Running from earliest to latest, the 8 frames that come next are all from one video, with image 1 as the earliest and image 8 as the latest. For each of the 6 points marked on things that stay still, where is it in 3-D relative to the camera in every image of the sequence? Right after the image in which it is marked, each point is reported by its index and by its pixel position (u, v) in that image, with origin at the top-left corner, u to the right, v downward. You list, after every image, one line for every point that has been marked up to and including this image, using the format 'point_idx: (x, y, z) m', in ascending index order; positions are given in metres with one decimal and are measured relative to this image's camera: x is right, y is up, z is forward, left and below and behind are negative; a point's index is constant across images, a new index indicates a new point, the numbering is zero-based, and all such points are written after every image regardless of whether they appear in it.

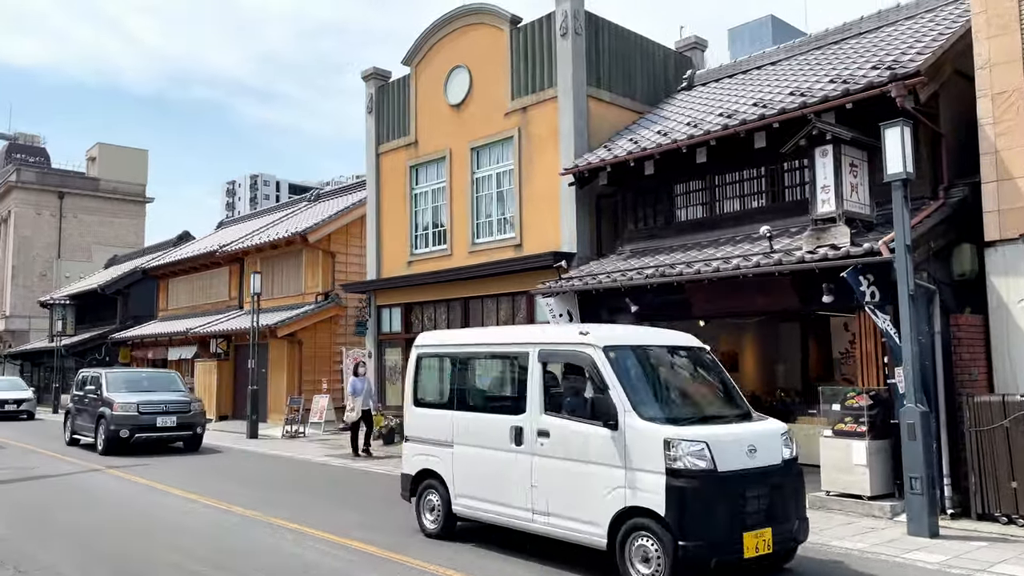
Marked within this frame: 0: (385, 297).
0: (-2.9, -0.2, +17.7) m
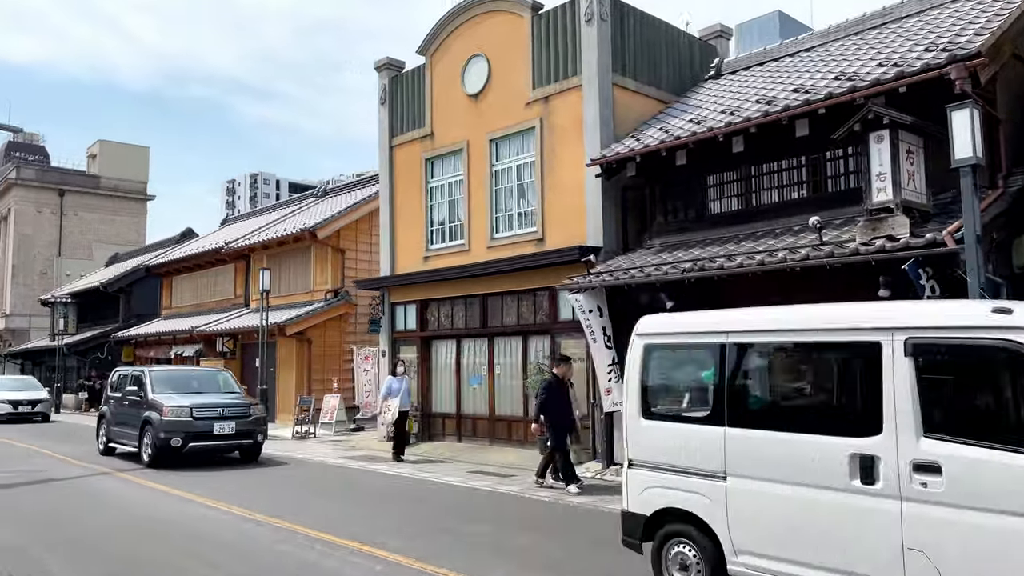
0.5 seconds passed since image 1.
0: (-2.5, -0.1, +17.2) m
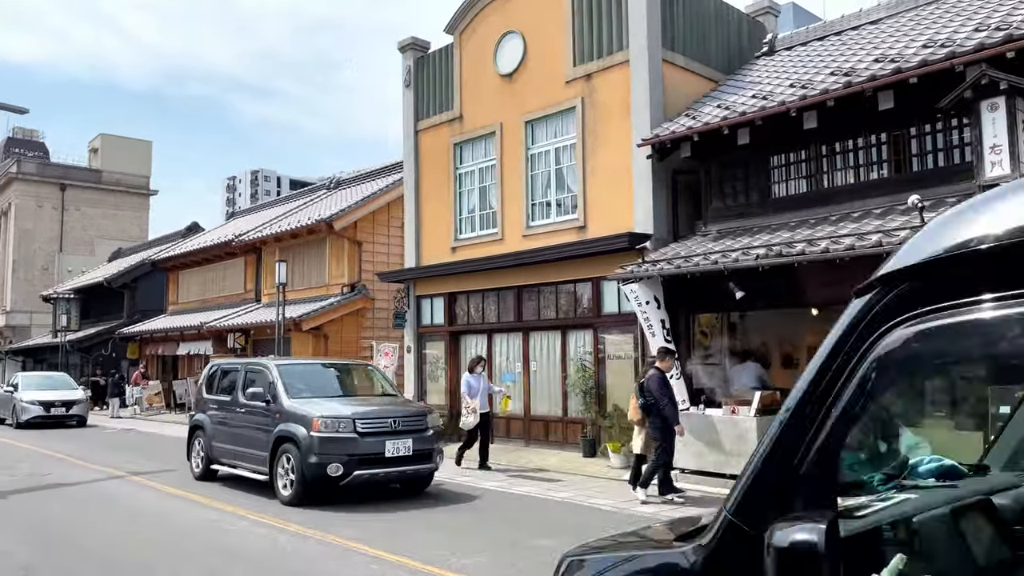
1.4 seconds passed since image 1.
0: (-1.8, 0.0, +16.3) m
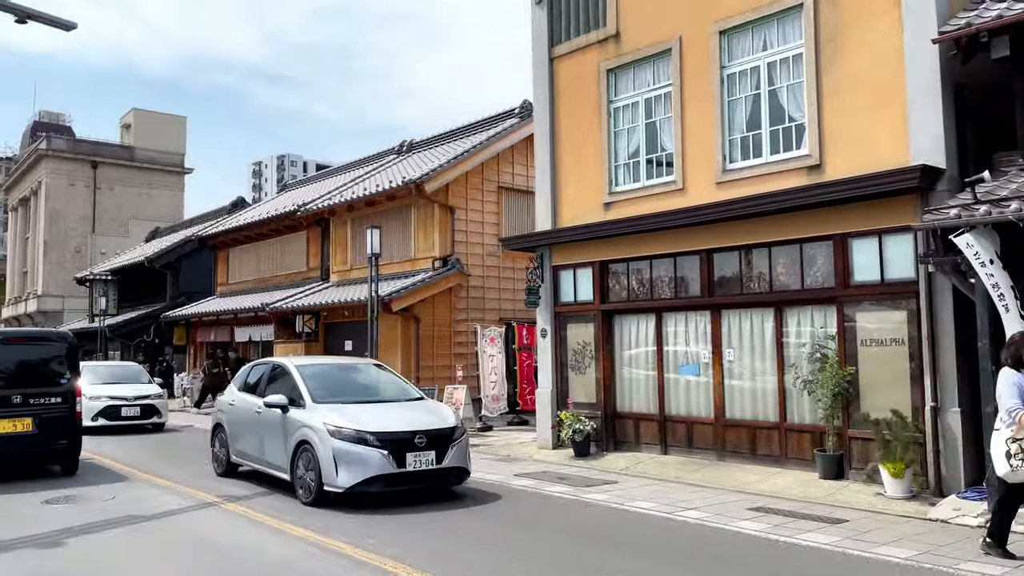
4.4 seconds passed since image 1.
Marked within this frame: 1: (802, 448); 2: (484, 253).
0: (+0.9, +0.6, +12.9) m
1: (+3.8, -2.1, +10.0) m
2: (-0.7, +0.9, +19.1) m
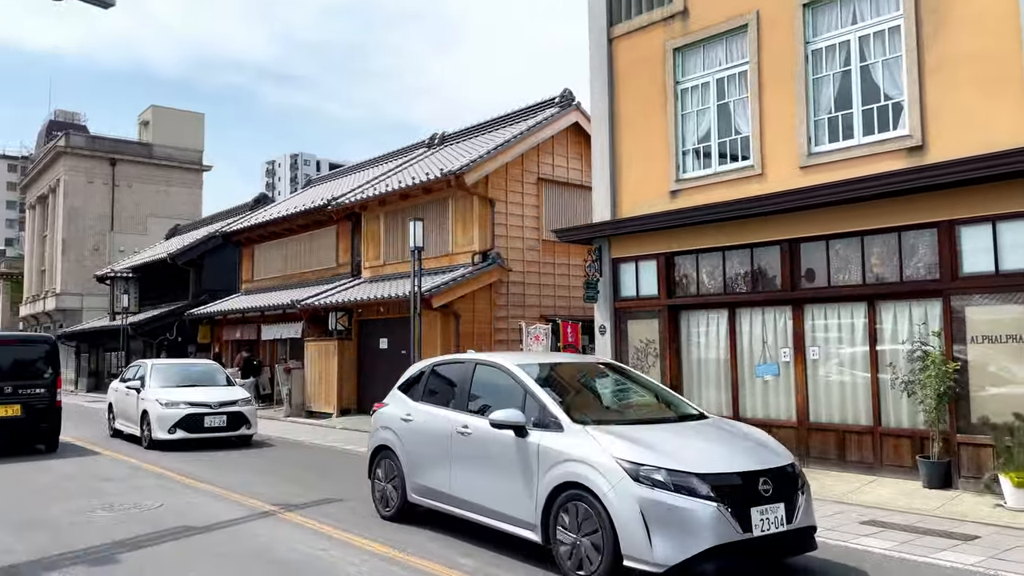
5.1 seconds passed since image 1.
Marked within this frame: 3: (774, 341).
0: (+1.8, +0.7, +12.1) m
1: (+4.7, -2.0, +9.2) m
2: (+0.3, +1.0, +18.4) m
3: (+3.6, -0.7, +10.5) m
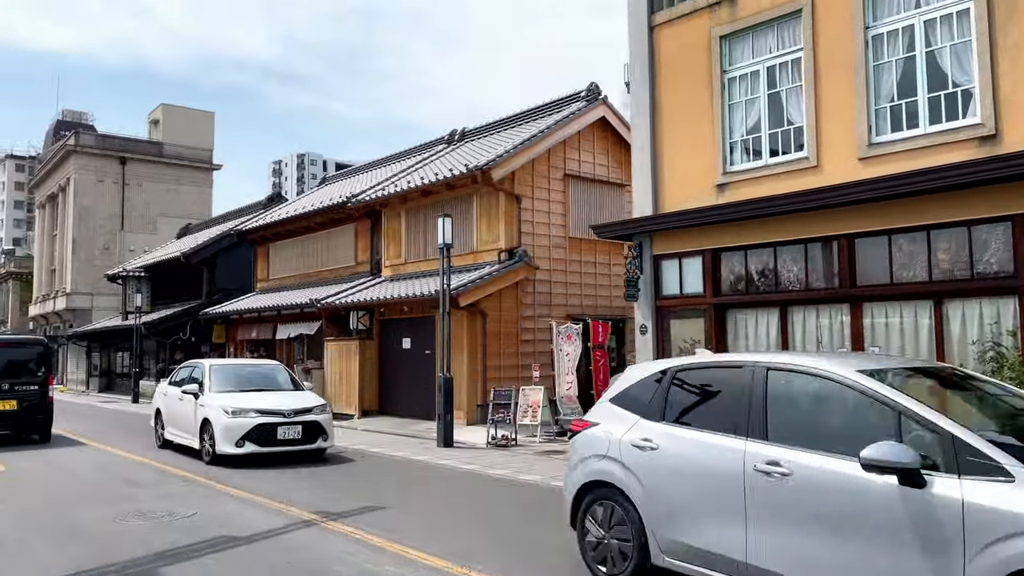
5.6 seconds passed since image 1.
0: (+2.4, +0.7, +11.7) m
1: (+5.2, -2.0, +8.7) m
2: (+0.9, +1.0, +17.9) m
3: (+4.2, -0.7, +10.0) m
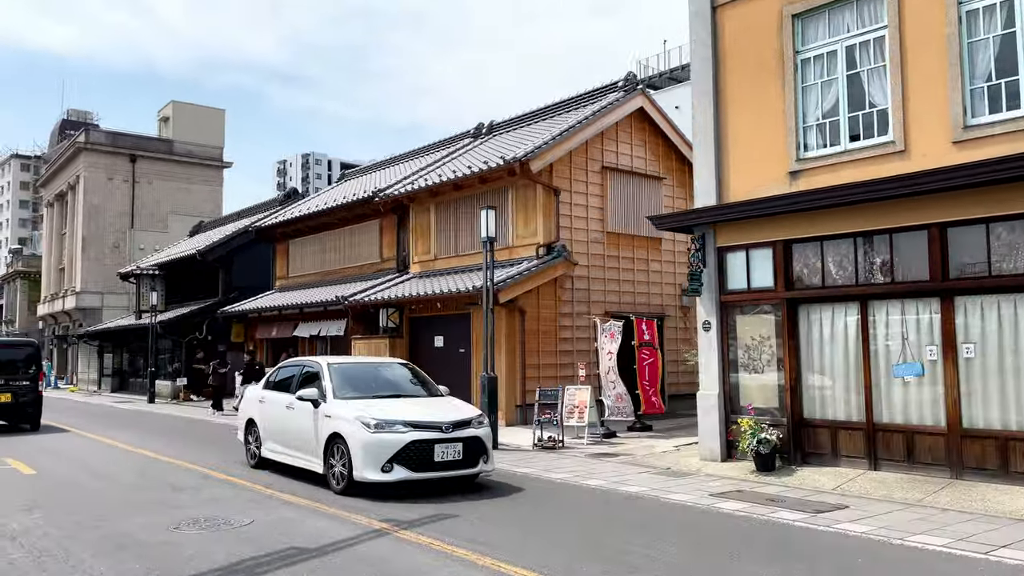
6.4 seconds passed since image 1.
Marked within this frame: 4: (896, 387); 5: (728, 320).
0: (+3.2, +0.8, +11.0) m
1: (+6.0, -1.9, +8.1) m
2: (+1.7, +1.1, +17.3) m
3: (+5.0, -0.6, +9.4) m
4: (+4.8, -1.2, +9.6) m
5: (+3.1, -0.5, +11.1) m
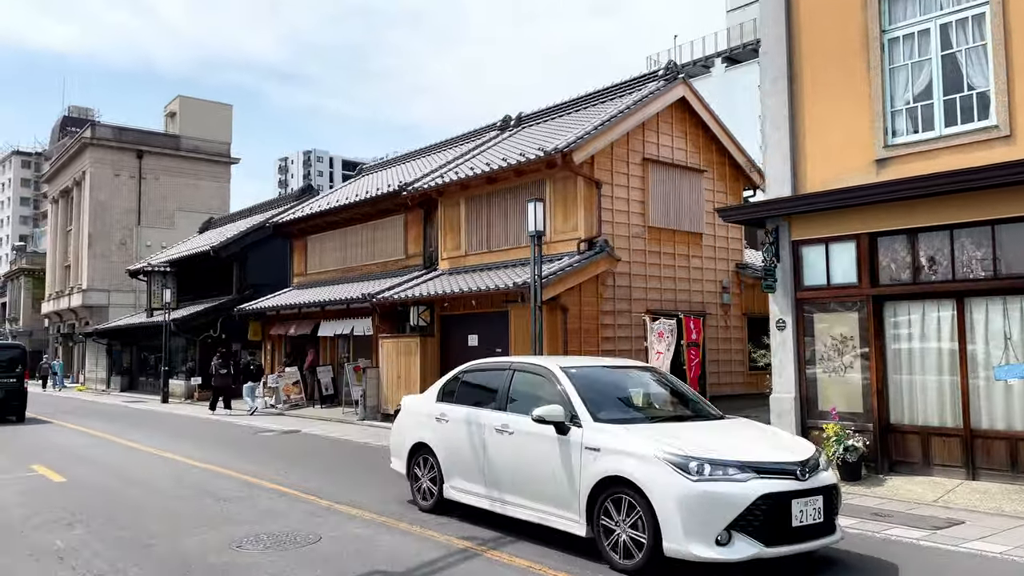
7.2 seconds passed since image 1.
0: (+4.1, +0.9, +10.3) m
1: (+6.9, -1.8, +7.4) m
2: (+2.6, +1.2, +16.6) m
3: (+5.8, -0.6, +8.7) m
4: (+5.6, -1.2, +8.9) m
5: (+4.0, -0.4, +10.5) m
